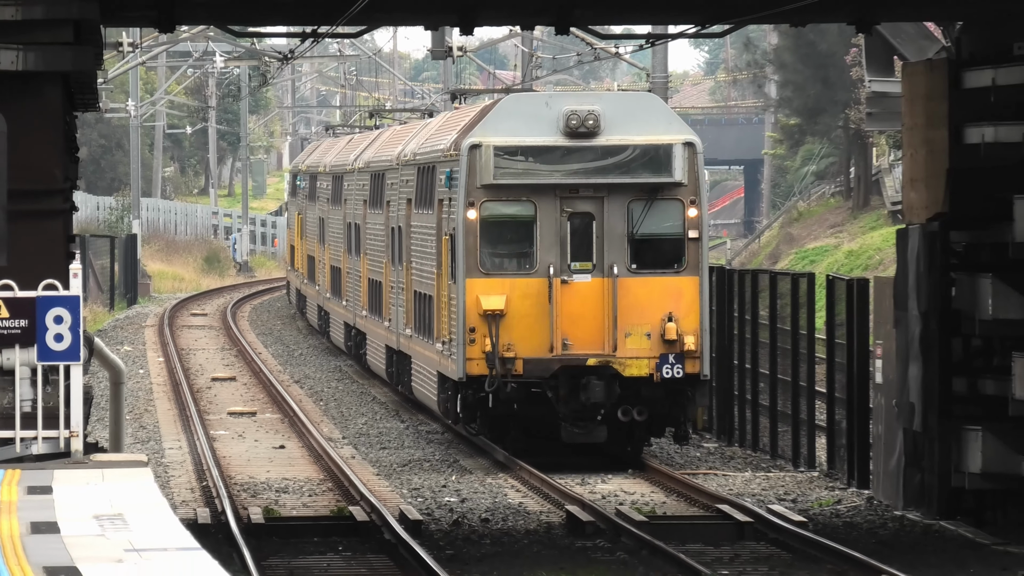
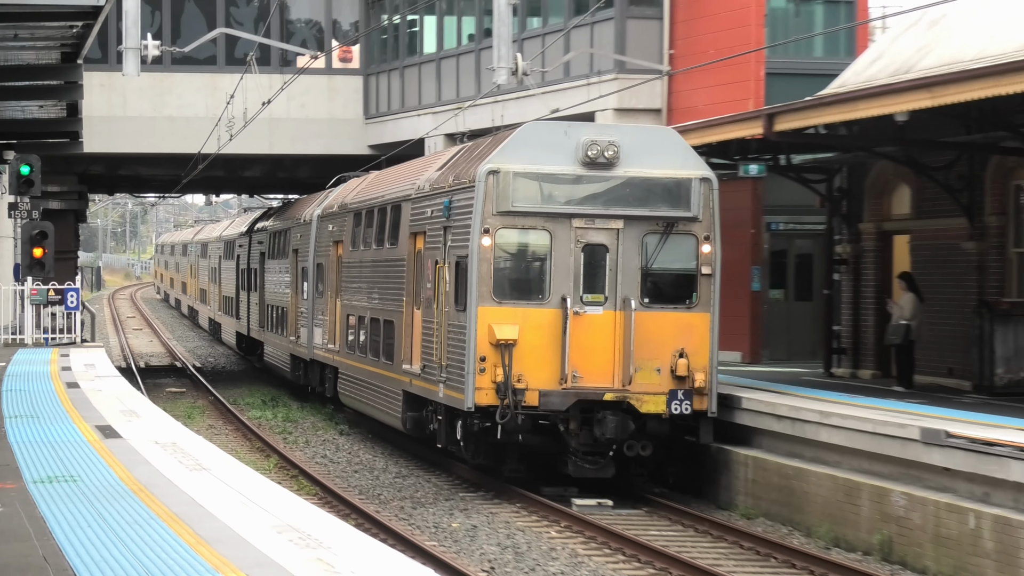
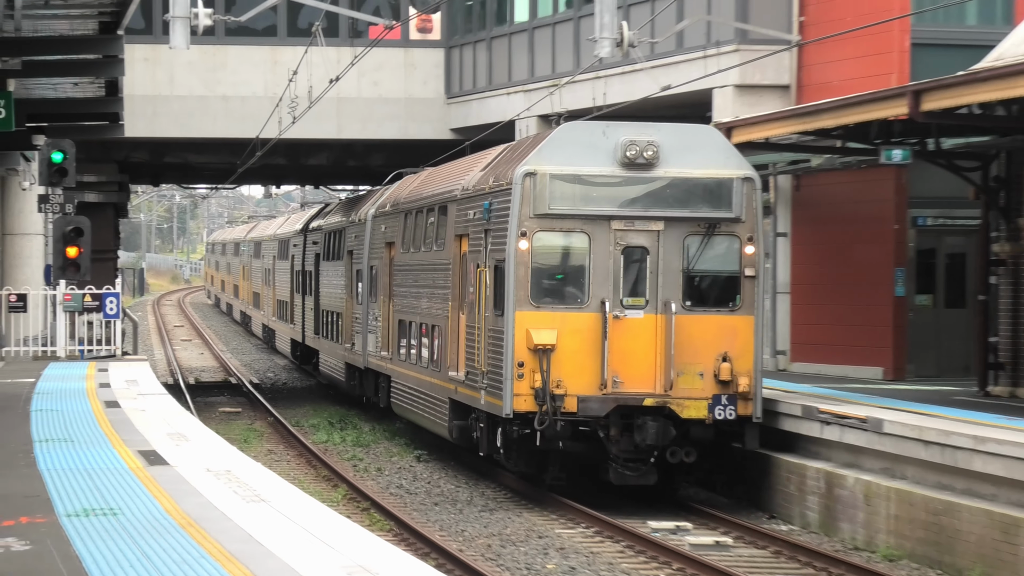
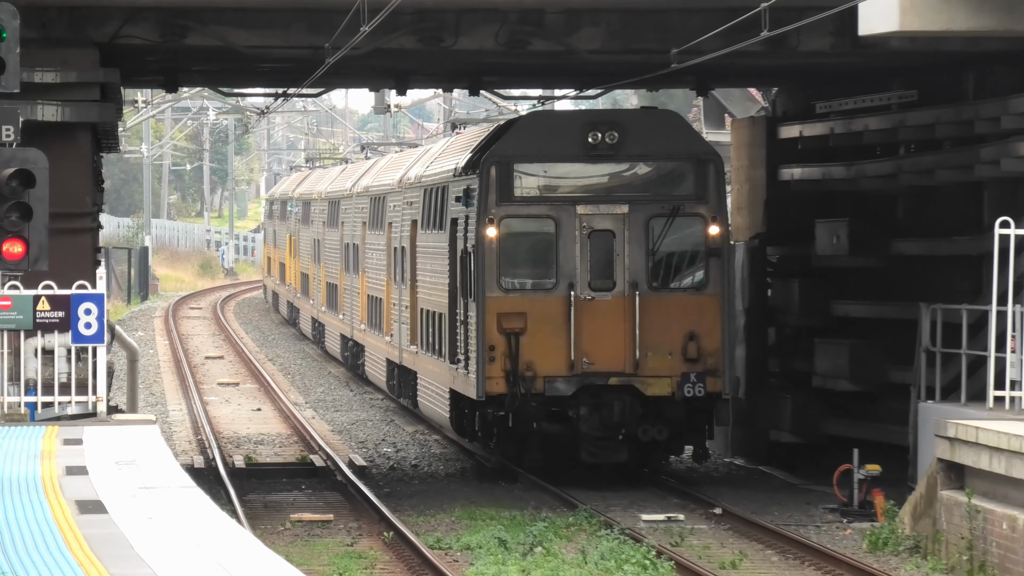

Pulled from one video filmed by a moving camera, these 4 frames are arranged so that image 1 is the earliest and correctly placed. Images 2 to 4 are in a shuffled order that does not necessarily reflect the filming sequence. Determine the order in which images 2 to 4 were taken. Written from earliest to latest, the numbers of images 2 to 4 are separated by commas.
4, 3, 2
